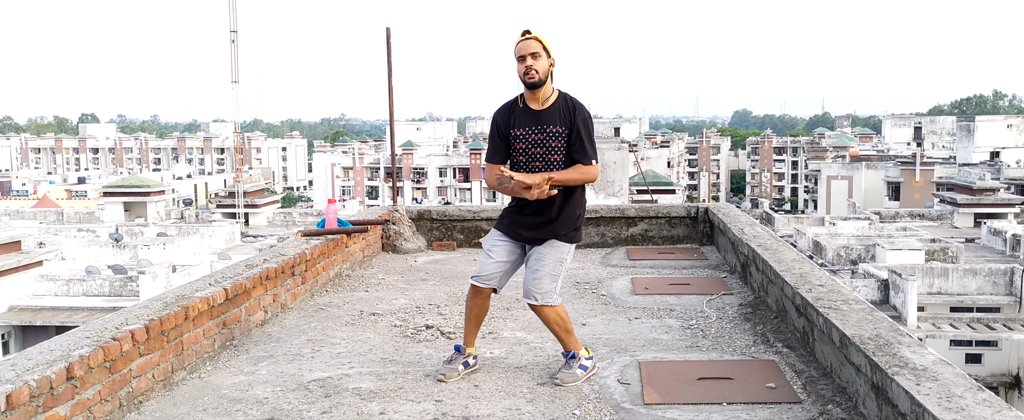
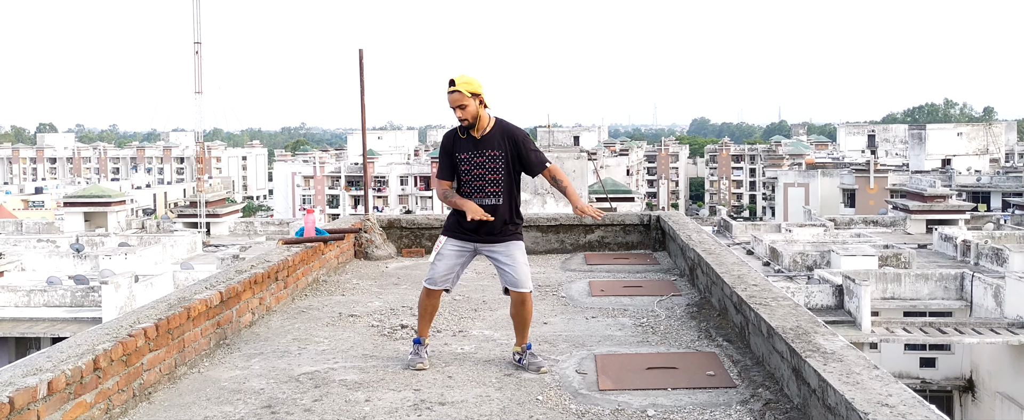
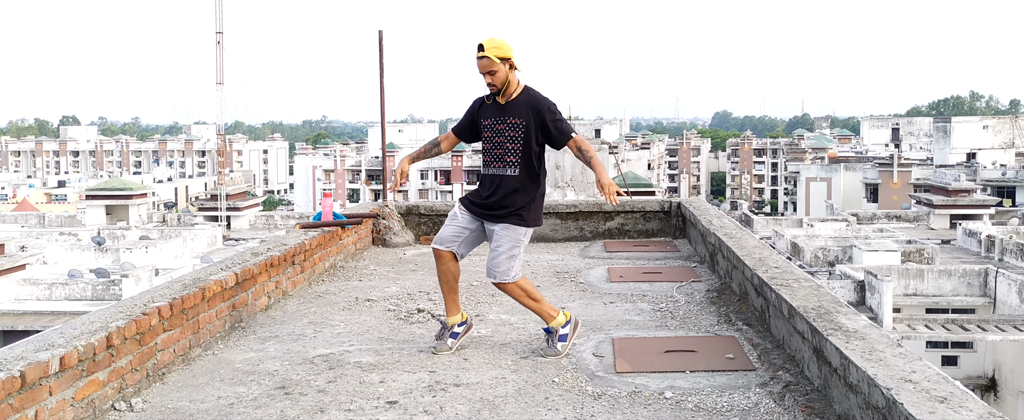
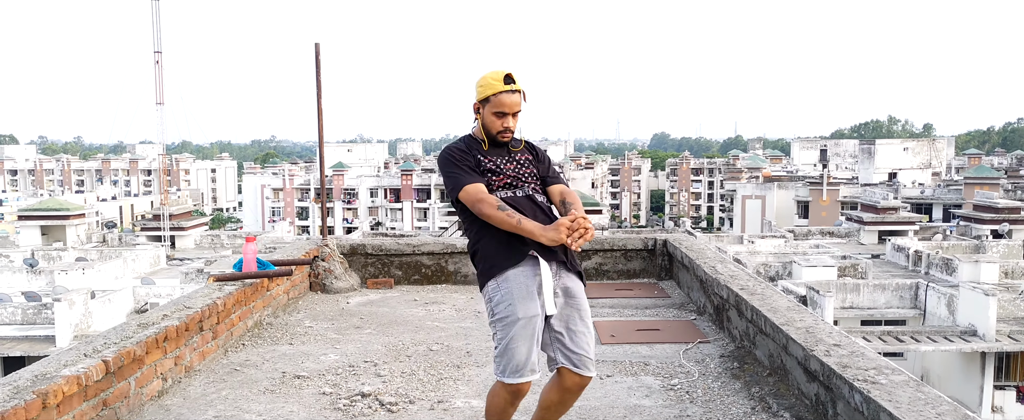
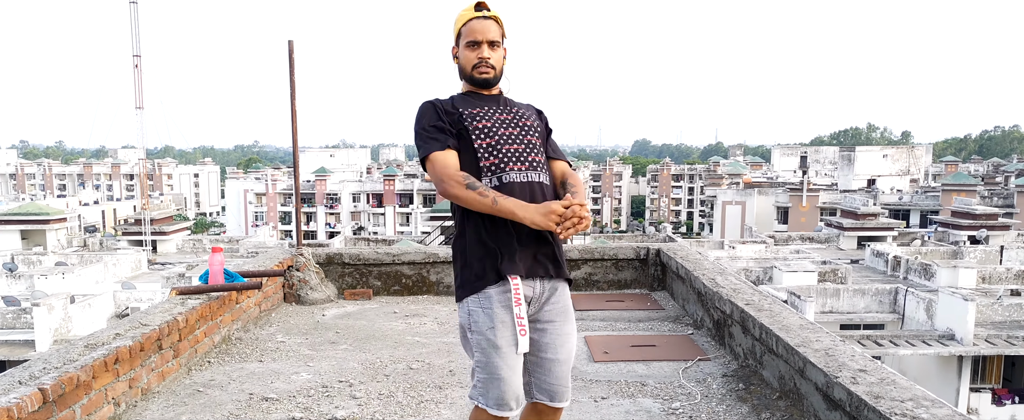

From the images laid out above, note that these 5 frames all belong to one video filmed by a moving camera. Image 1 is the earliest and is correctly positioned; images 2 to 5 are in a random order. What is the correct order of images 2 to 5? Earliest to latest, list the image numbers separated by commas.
3, 2, 4, 5
